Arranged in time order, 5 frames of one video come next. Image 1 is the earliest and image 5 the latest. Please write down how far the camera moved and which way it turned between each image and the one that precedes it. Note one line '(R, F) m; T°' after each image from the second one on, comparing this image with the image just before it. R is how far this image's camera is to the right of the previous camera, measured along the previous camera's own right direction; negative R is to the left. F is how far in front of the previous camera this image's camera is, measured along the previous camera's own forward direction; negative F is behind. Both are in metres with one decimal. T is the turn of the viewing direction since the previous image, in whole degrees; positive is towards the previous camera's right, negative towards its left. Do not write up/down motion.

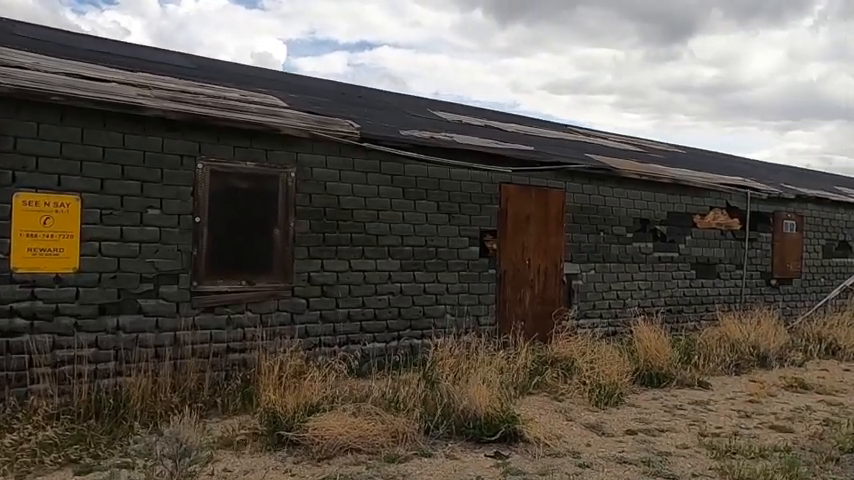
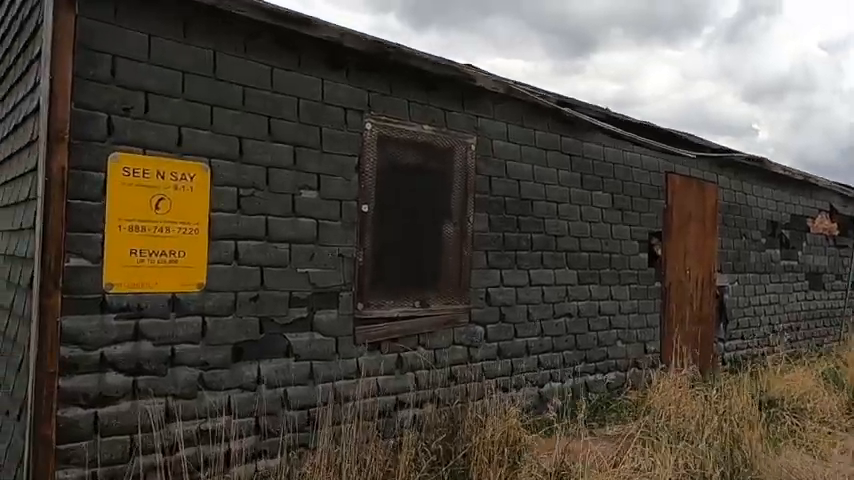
(-2.6, +2.3) m; +8°
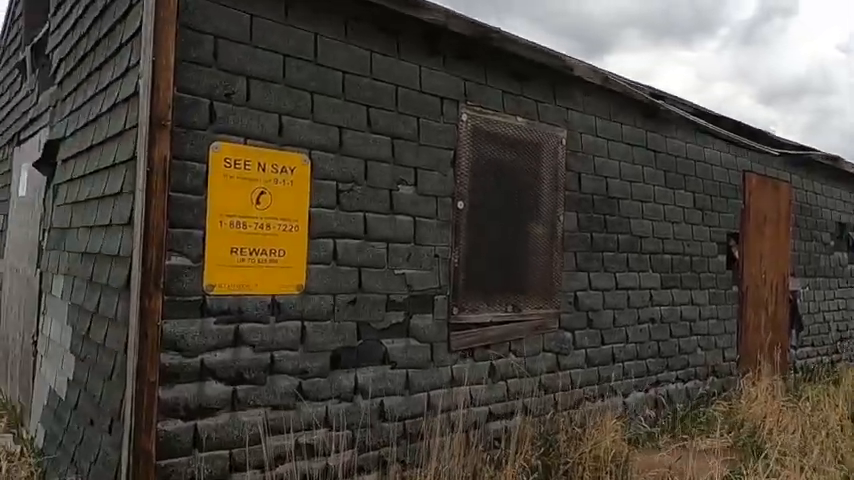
(-0.6, +0.3) m; -1°
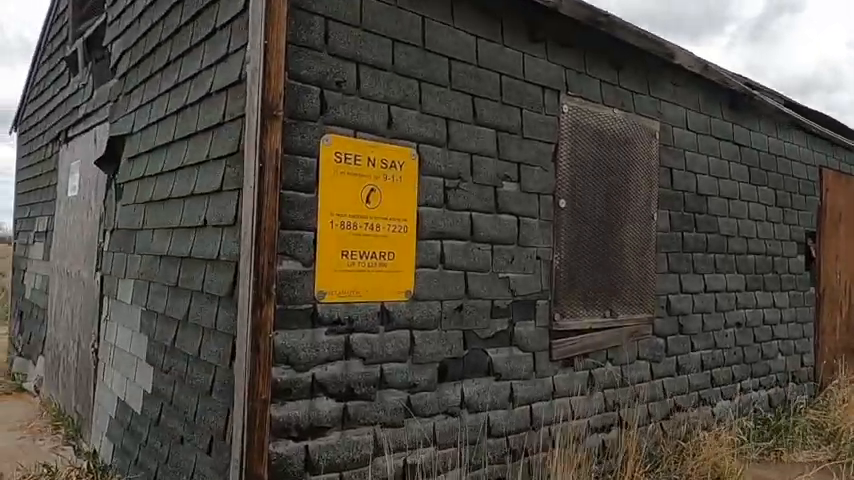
(-0.5, +0.3) m; -1°
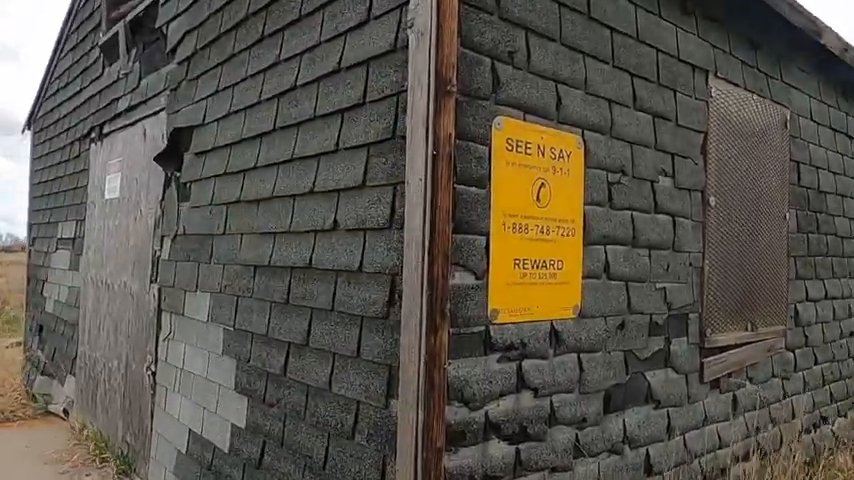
(-0.7, +0.5) m; +1°
